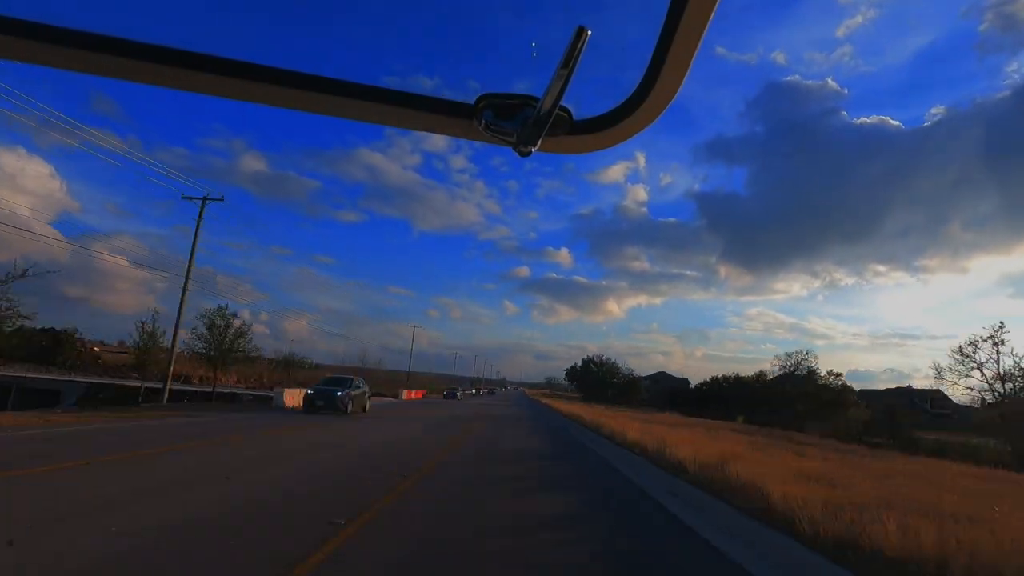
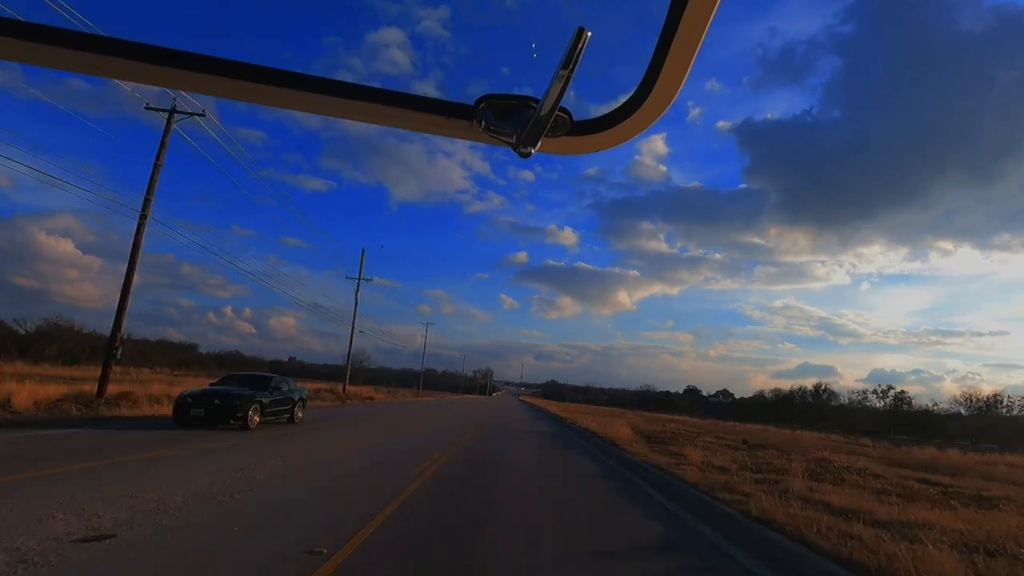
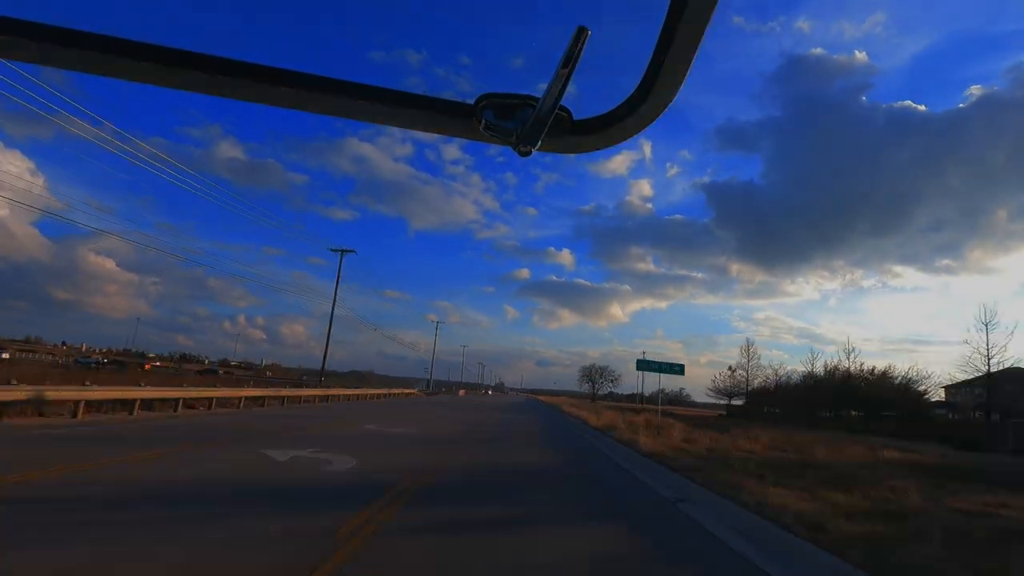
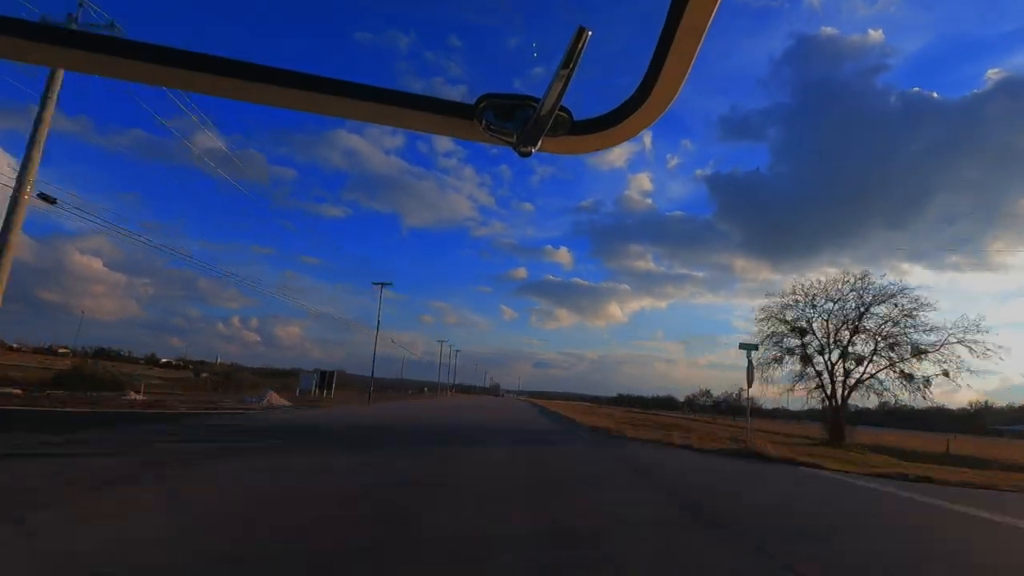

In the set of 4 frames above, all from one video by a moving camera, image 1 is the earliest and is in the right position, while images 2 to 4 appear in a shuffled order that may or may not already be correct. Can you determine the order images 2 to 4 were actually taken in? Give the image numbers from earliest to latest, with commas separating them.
3, 4, 2
